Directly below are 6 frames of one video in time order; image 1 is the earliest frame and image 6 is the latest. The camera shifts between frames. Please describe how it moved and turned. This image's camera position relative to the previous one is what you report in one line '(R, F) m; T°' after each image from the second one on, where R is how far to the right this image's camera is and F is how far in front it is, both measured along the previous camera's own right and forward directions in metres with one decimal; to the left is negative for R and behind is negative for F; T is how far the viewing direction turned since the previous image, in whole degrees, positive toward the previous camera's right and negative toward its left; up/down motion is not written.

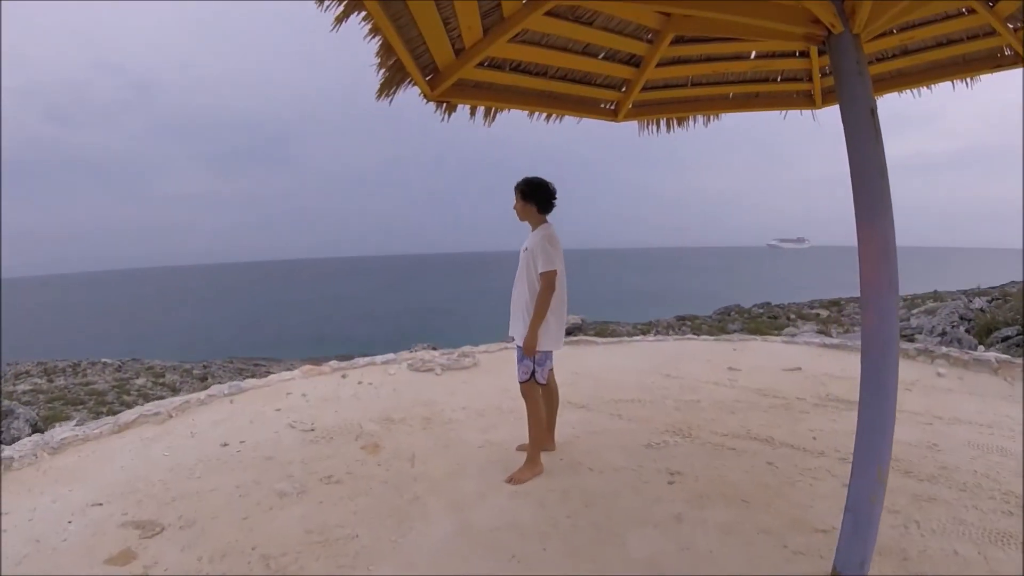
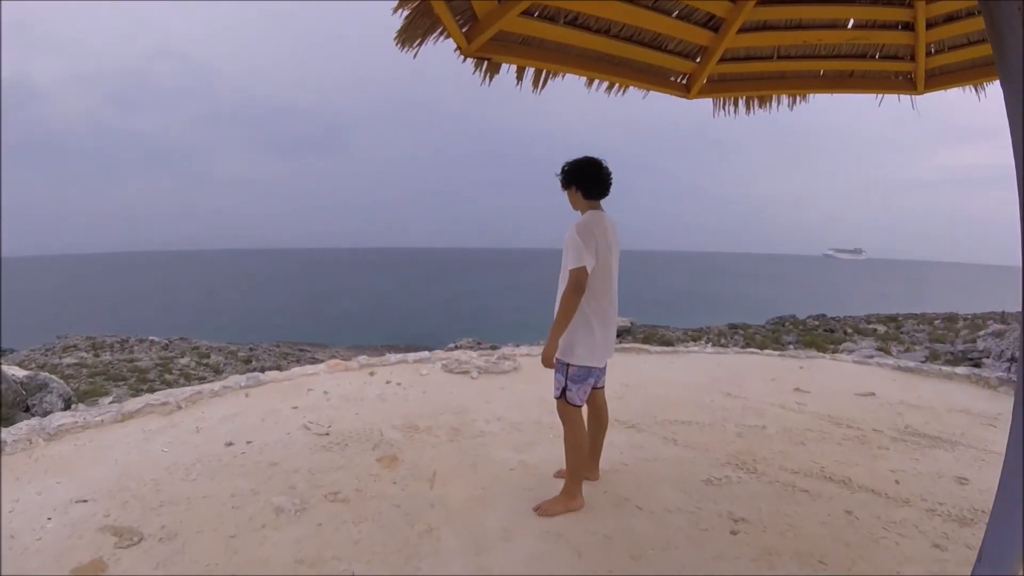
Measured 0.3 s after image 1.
(0.0, +0.4) m; -4°
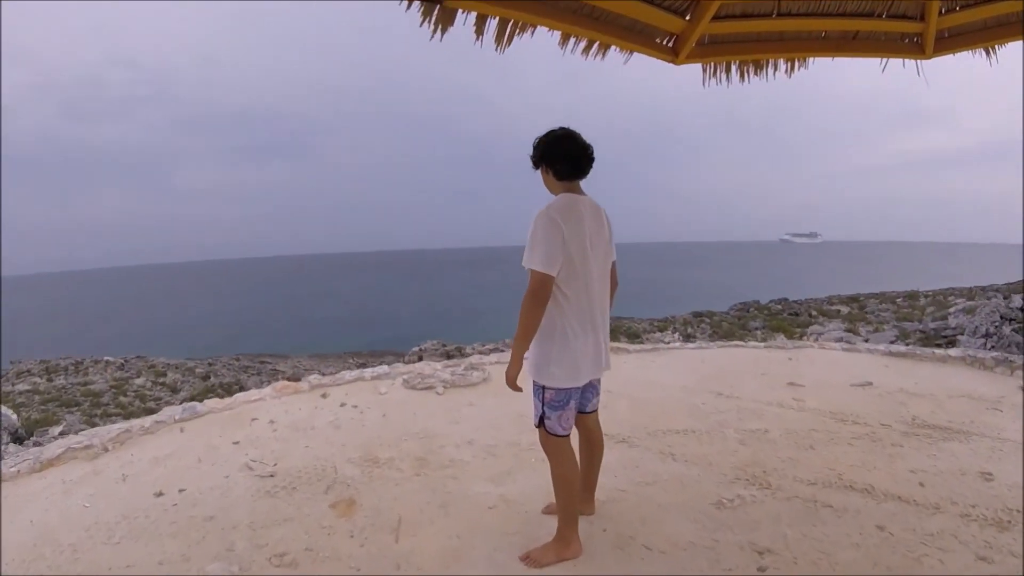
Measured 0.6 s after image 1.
(0.0, +0.4) m; +3°
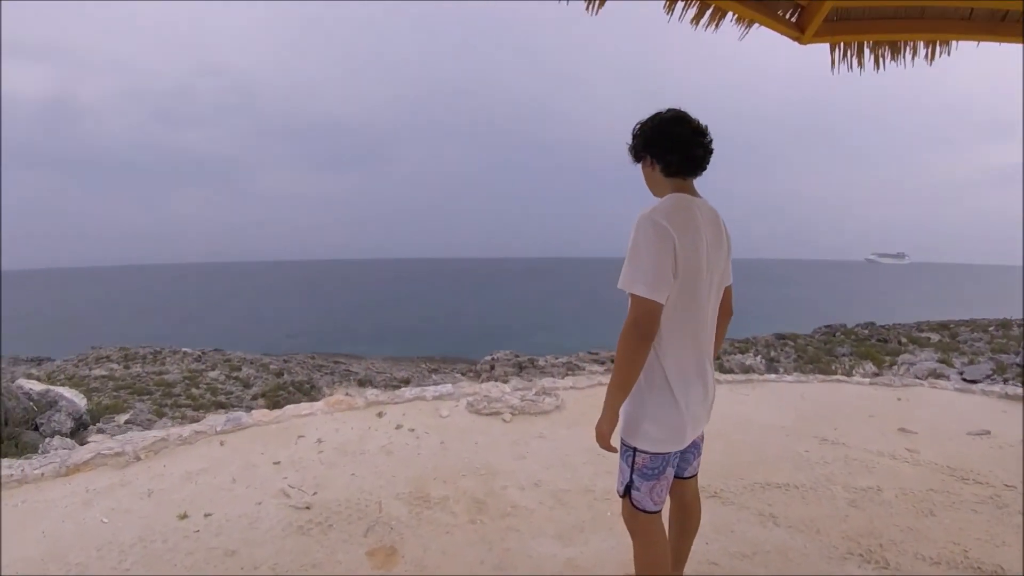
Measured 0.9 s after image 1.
(0.0, +0.4) m; -6°
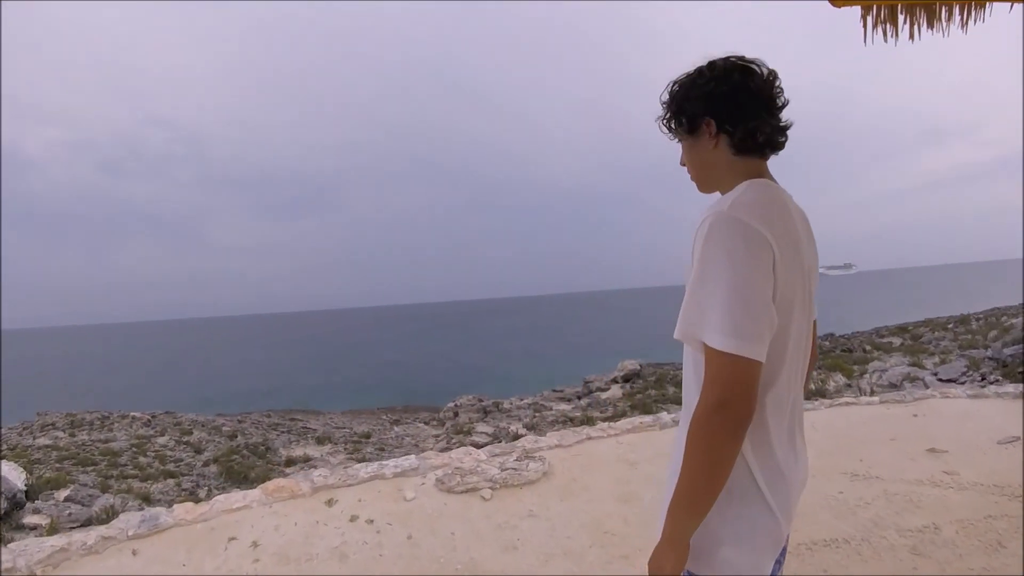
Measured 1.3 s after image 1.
(0.0, +0.6) m; +3°
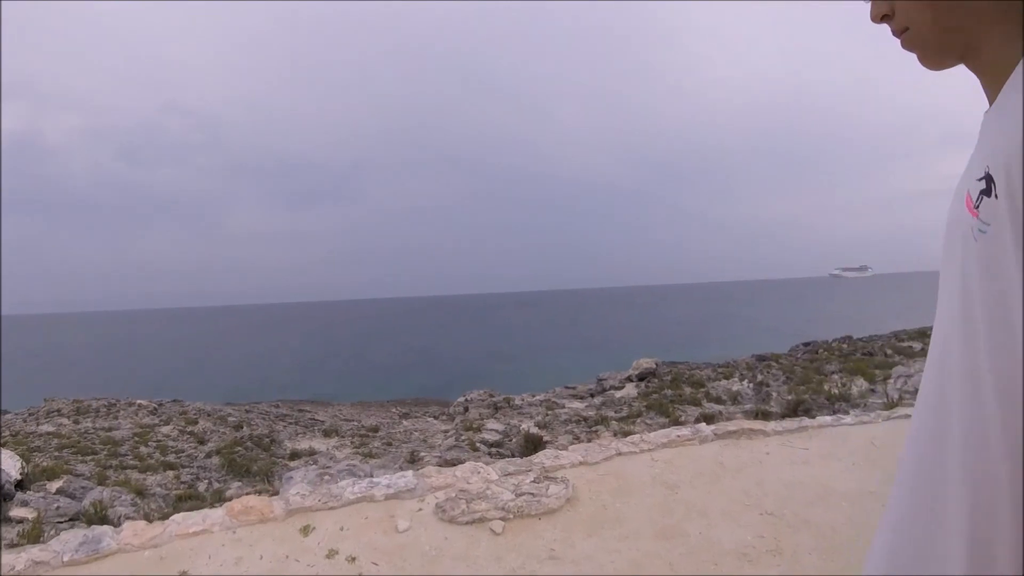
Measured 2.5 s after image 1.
(0.0, +0.5) m; -1°
